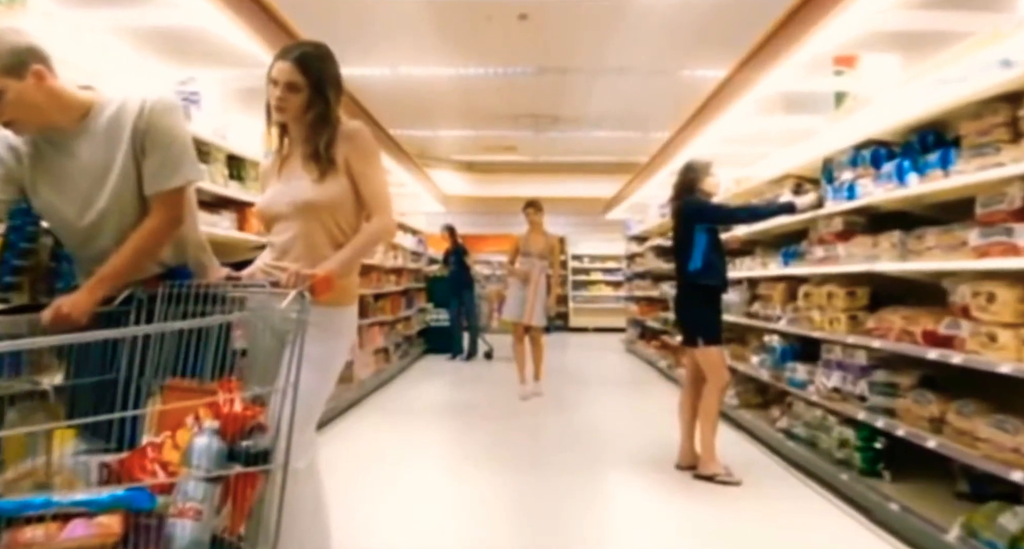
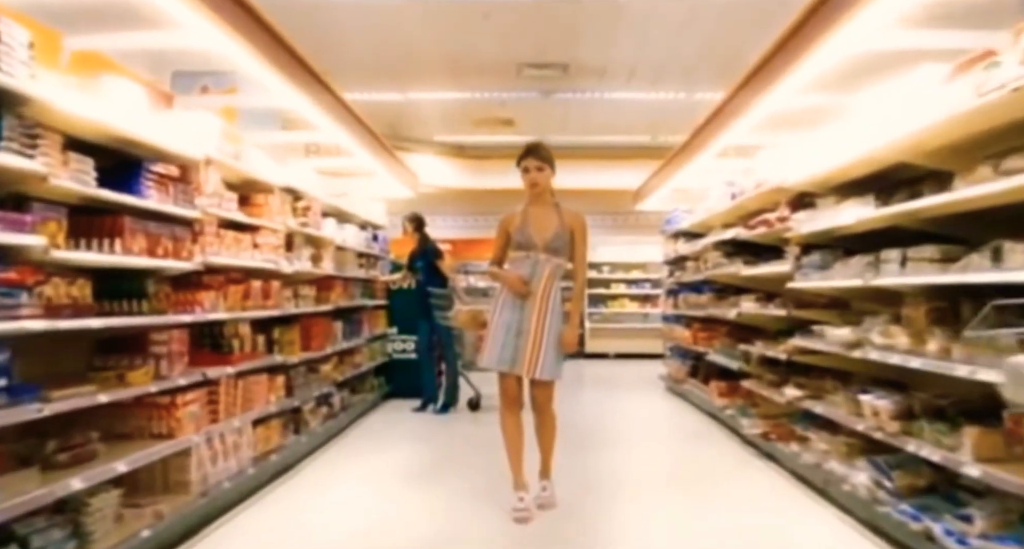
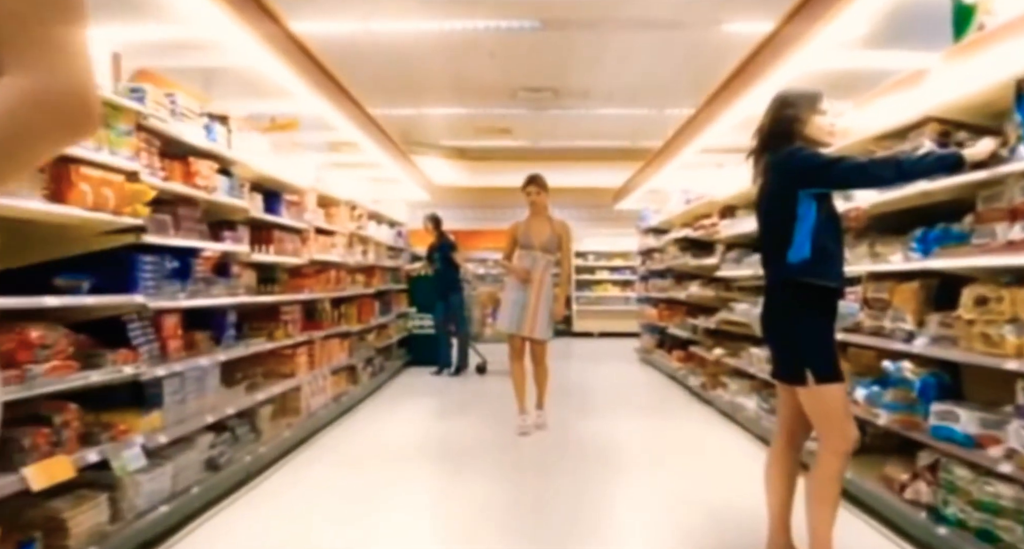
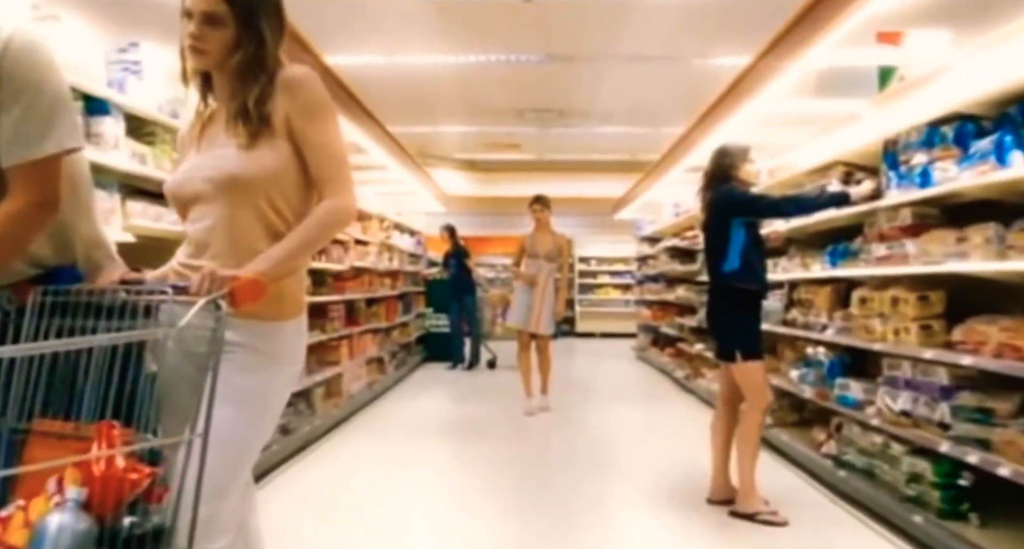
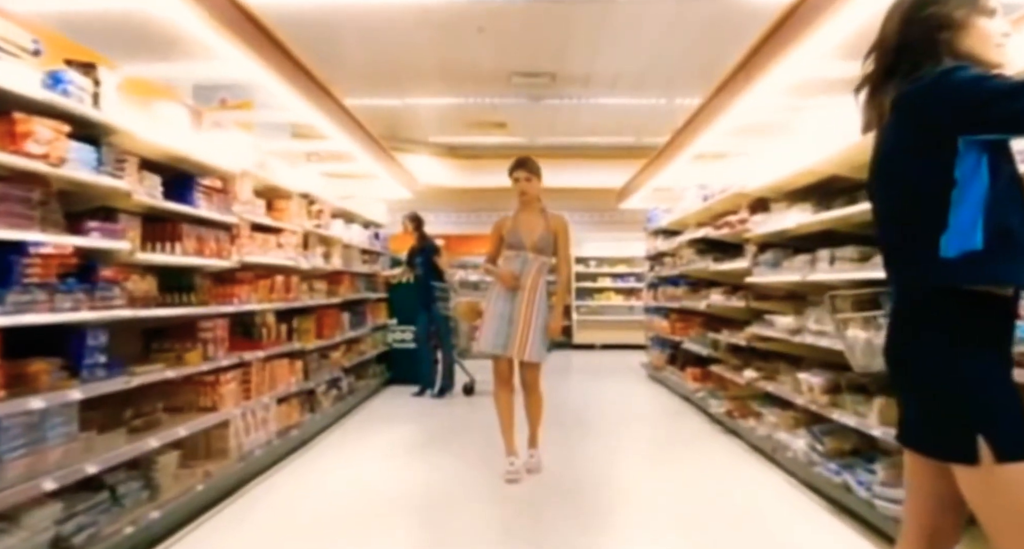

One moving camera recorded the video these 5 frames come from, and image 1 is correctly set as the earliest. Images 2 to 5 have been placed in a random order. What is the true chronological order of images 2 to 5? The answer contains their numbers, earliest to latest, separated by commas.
4, 3, 5, 2
